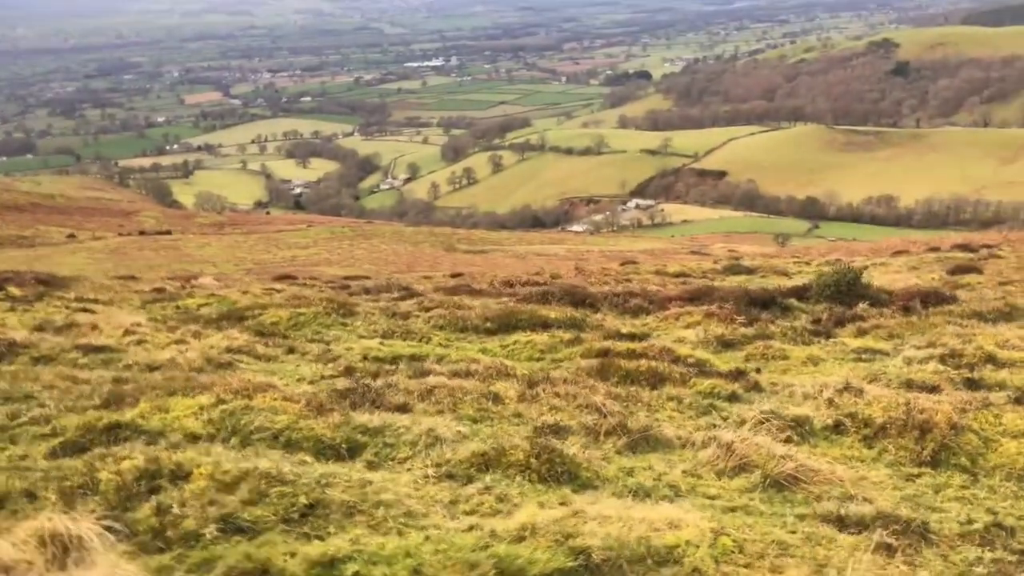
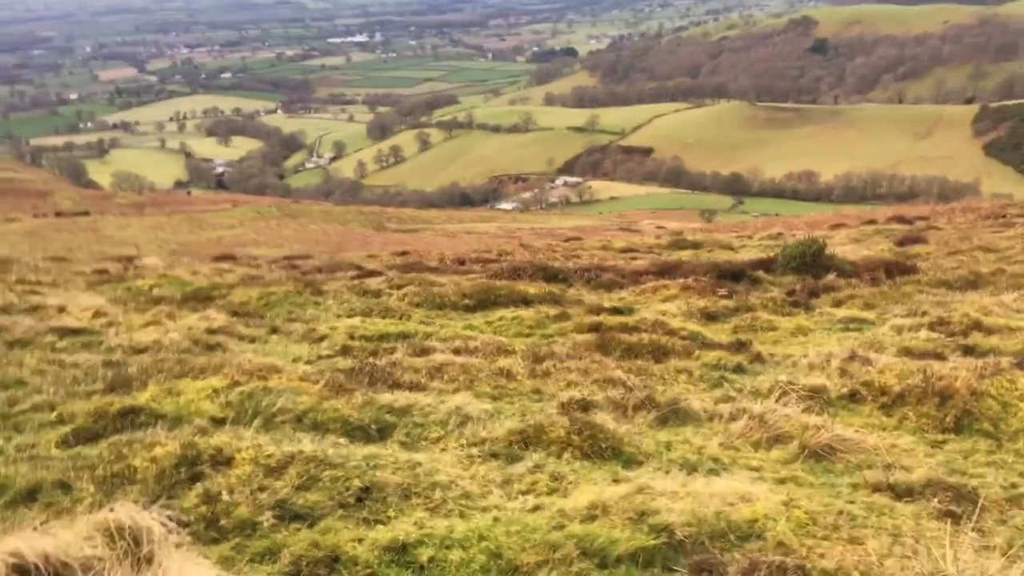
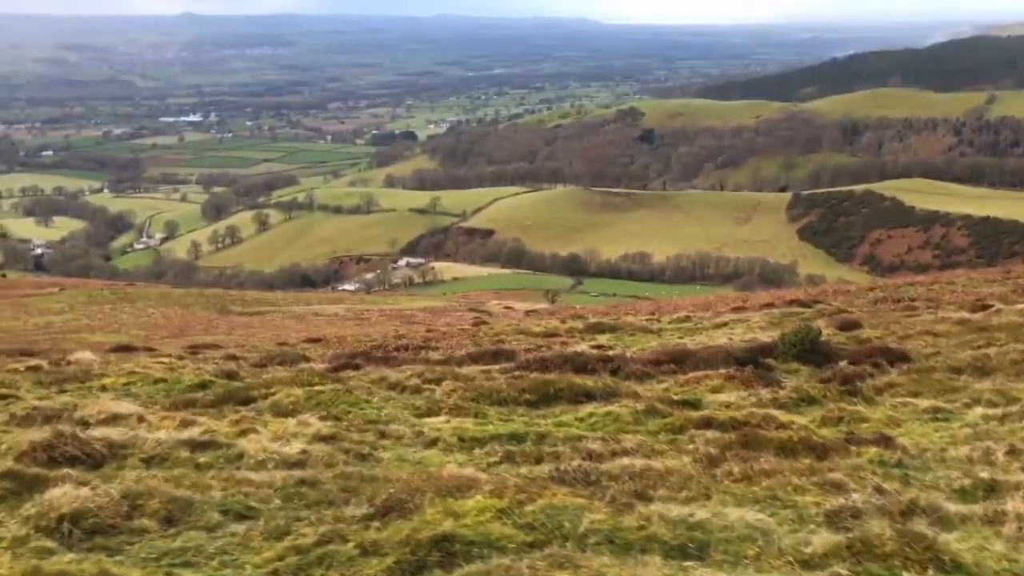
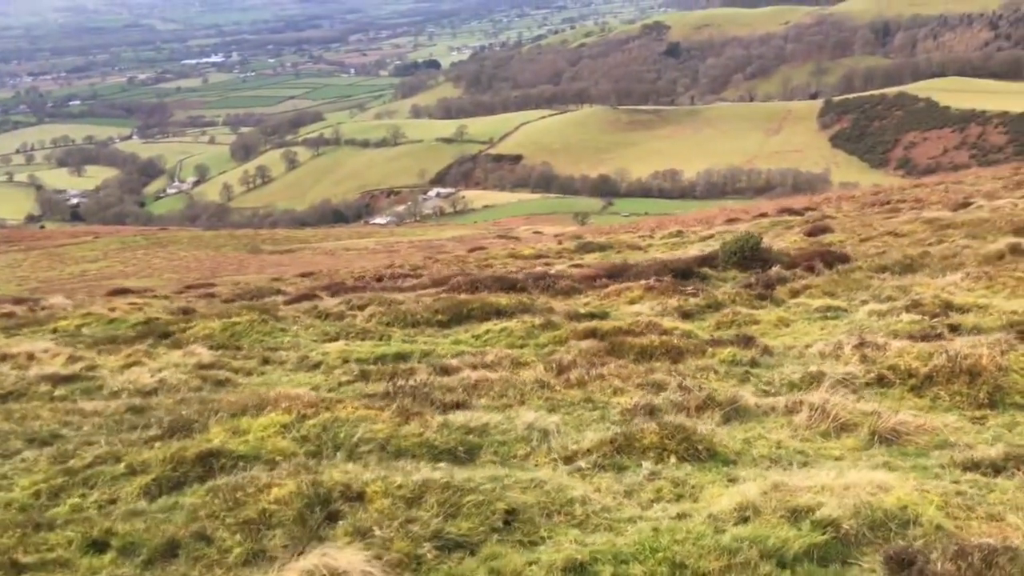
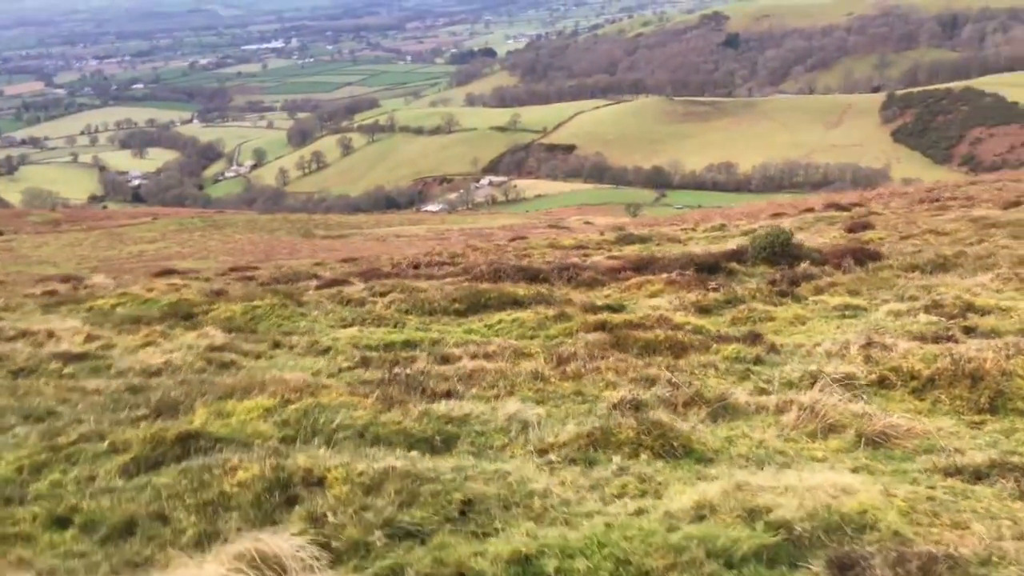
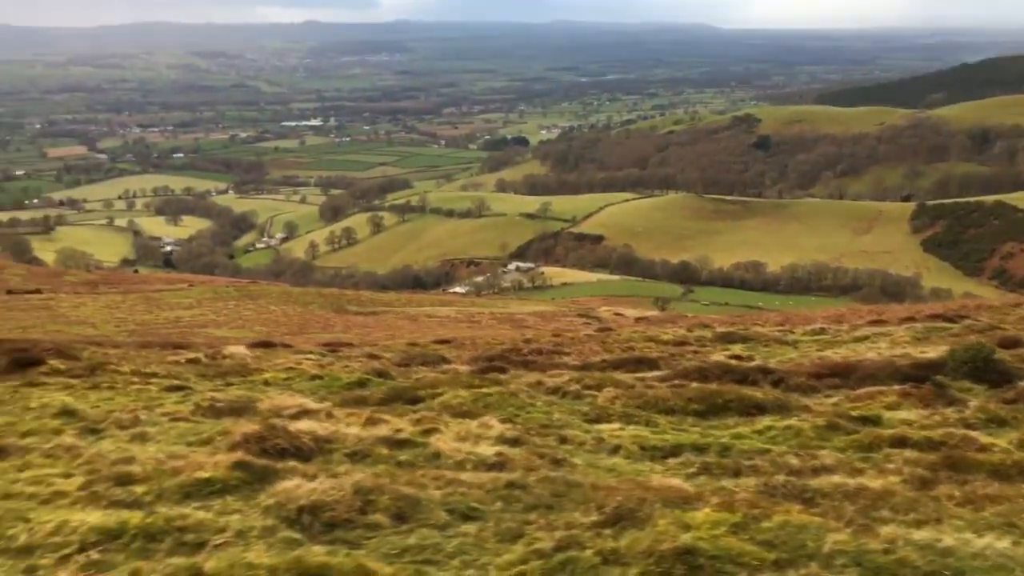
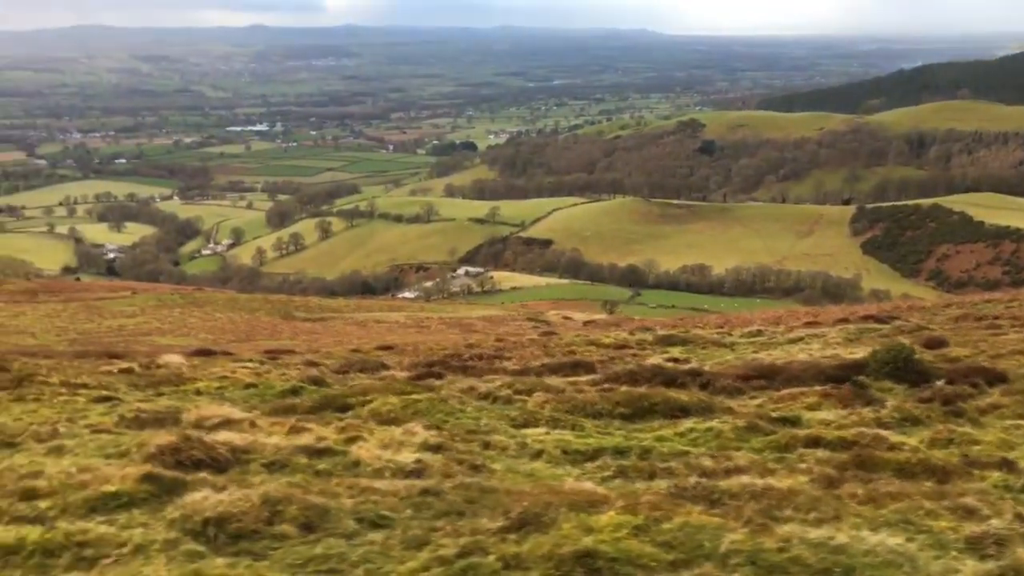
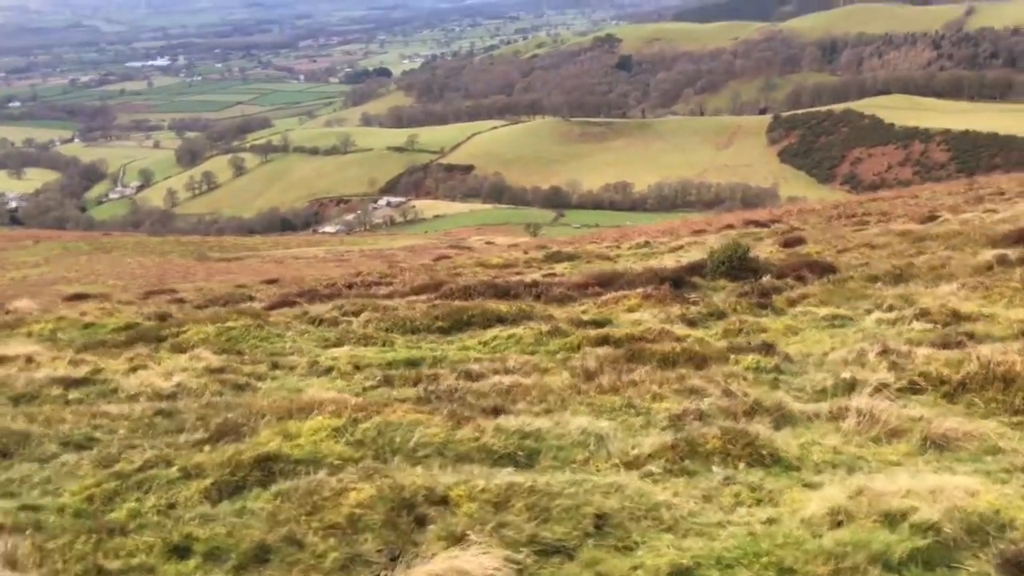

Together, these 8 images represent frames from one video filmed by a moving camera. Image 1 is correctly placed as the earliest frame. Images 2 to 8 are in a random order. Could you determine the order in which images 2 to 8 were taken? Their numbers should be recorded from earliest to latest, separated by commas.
2, 5, 4, 8, 3, 7, 6
